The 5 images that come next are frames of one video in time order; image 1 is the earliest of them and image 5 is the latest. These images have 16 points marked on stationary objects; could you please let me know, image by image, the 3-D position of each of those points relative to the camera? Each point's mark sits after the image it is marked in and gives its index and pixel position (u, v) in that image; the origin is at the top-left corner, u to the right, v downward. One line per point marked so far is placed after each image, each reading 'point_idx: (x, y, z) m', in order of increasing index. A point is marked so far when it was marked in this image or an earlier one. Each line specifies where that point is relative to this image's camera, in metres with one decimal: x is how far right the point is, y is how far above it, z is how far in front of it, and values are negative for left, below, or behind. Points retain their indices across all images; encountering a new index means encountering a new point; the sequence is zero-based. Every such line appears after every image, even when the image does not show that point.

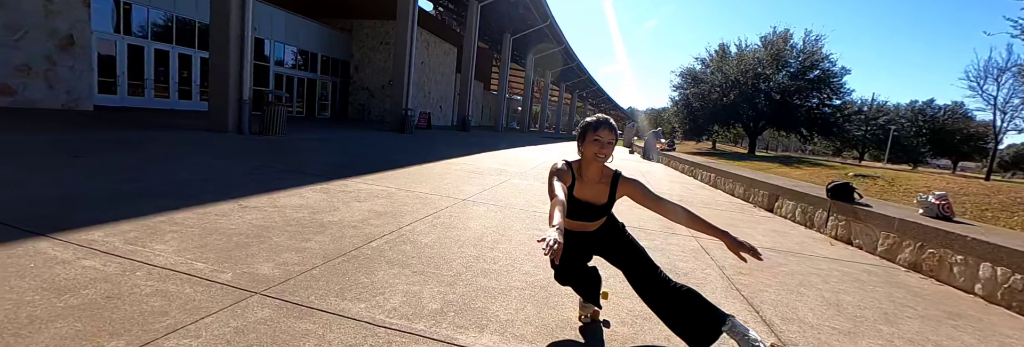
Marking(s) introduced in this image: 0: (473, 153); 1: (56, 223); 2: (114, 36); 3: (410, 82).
0: (-1.3, +0.6, +11.8) m
1: (-3.5, -0.4, +3.3) m
2: (-13.3, +4.5, +13.8) m
3: (-4.0, +3.5, +15.8) m
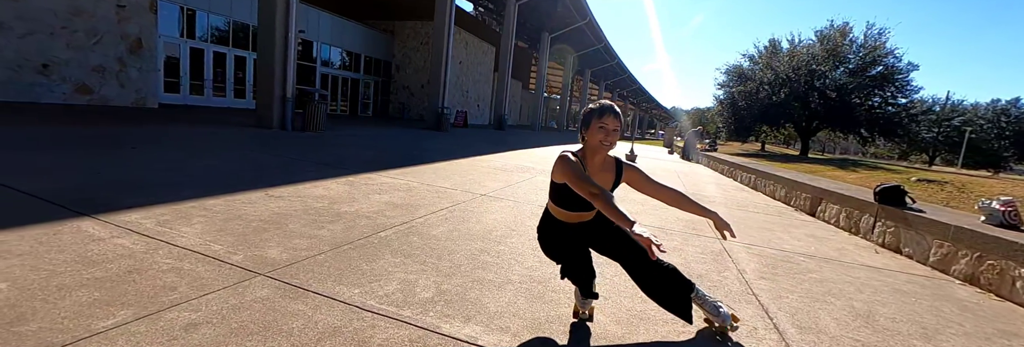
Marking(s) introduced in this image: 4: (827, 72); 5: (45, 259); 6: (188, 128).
0: (-0.4, +0.7, +11.8) m
1: (-3.5, -0.3, +3.6) m
2: (-12.1, +4.8, +15.1) m
3: (-2.6, +3.6, +16.1) m
4: (+14.2, +4.6, +19.2) m
5: (-2.8, -0.5, +2.6) m
6: (-6.2, +0.9, +7.9) m
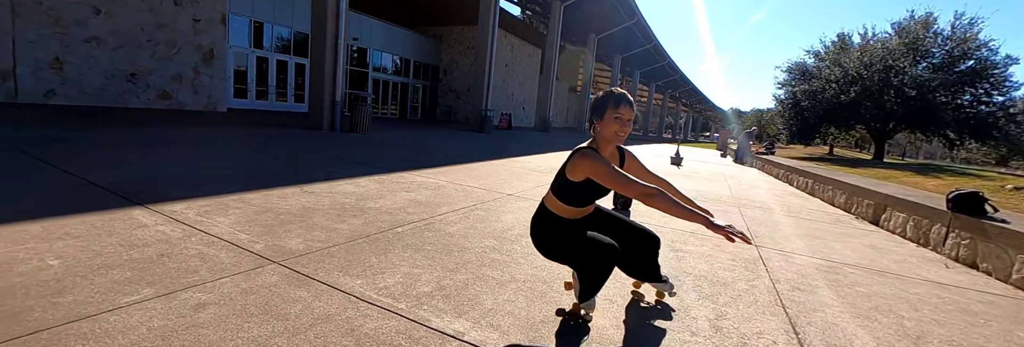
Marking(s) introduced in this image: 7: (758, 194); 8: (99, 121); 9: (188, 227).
0: (+0.8, +0.6, +11.8) m
1: (-3.4, -0.2, +4.0) m
2: (-10.4, +4.8, +16.5) m
3: (-0.9, +3.5, +16.4) m
4: (+16.2, +4.3, +17.3) m
5: (-2.8, -0.5, +2.9) m
6: (-5.5, +0.9, +8.6) m
7: (+4.5, -0.4, +7.8) m
8: (-7.6, +0.9, +7.7) m
9: (-2.5, -0.4, +3.3) m
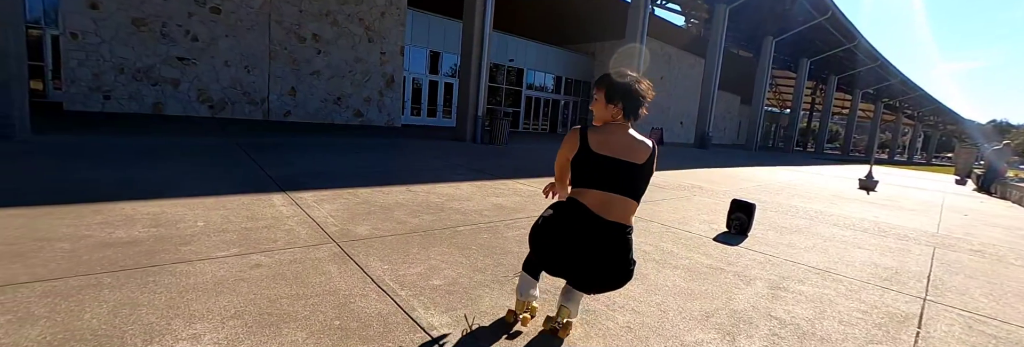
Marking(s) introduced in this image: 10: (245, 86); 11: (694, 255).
0: (+4.4, +0.1, +10.6) m
1: (-2.6, -0.1, +5.1) m
2: (-3.8, +4.5, +19.5) m
3: (+4.8, +2.8, +15.6) m
4: (+20.8, +2.9, +9.8) m
5: (-2.5, -0.4, +3.9) m
6: (-2.7, +0.8, +10.2) m
7: (+6.2, -0.8, +5.5) m
8: (-5.0, +1.0, +10.2) m
9: (-2.1, -0.3, +4.1) m
10: (-8.4, +2.8, +13.4) m
11: (+1.7, -0.7, +3.9) m
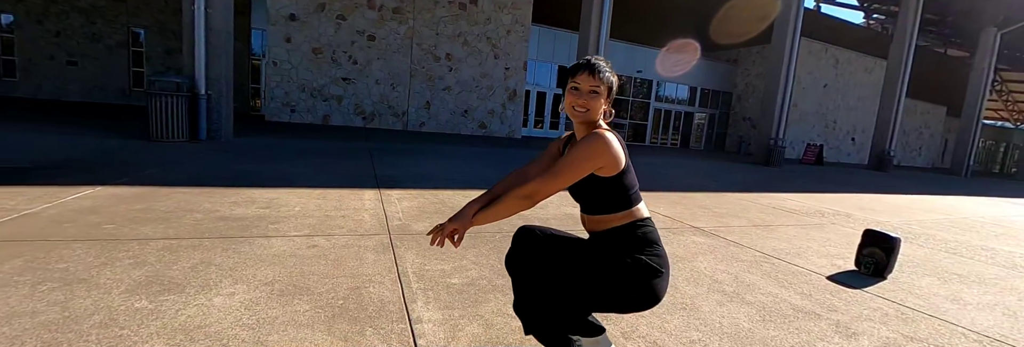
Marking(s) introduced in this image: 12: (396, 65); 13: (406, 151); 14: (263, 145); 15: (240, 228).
0: (+6.8, -0.4, +8.6) m
1: (-1.6, -0.1, +5.7) m
2: (+2.2, +3.9, +19.9) m
3: (+8.9, +2.0, +13.3) m
4: (+22.2, +1.7, +2.5) m
5: (-1.9, -0.3, +4.5) m
6: (0.0, +0.6, +10.6) m
7: (+6.8, -1.2, +3.2) m
8: (-2.1, +0.8, +11.3) m
9: (-1.4, -0.3, +4.6) m
10: (-4.2, +2.6, +15.5) m
11: (+2.0, -0.9, +3.1) m
12: (-4.0, +3.9, +15.3) m
13: (-2.2, +0.5, +9.0) m
14: (-4.8, +0.5, +8.2) m
15: (-2.2, -0.5, +3.5) m
